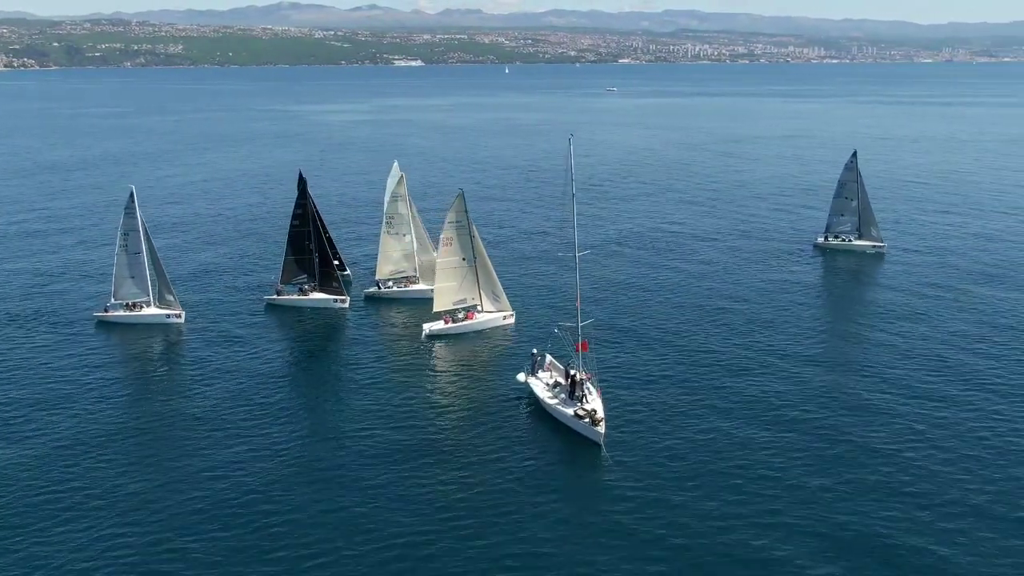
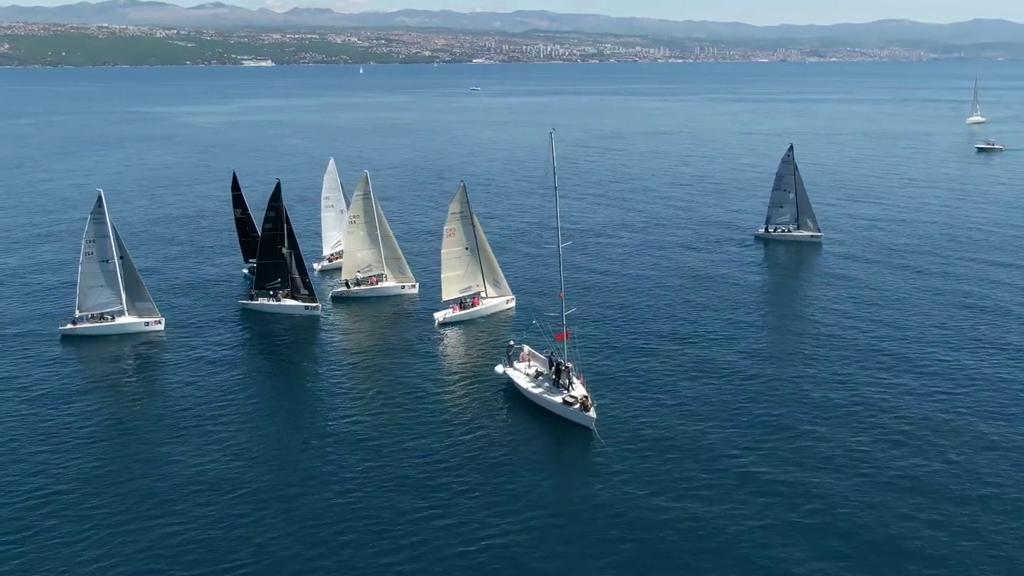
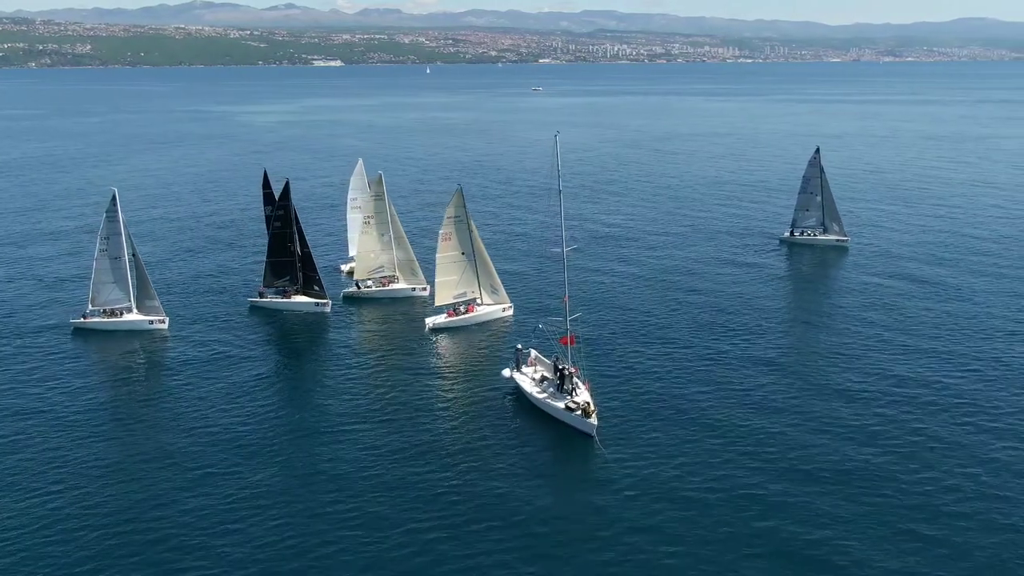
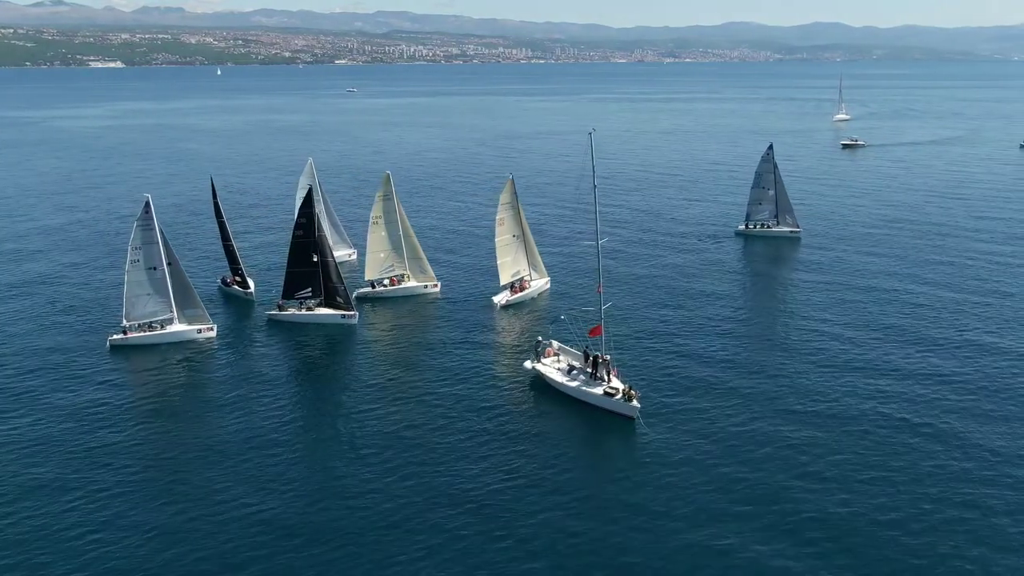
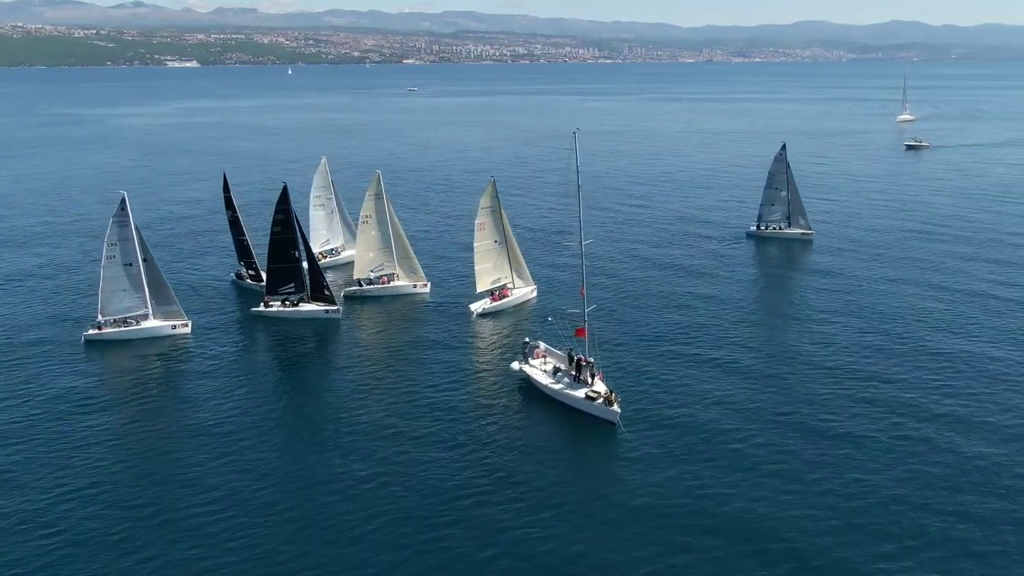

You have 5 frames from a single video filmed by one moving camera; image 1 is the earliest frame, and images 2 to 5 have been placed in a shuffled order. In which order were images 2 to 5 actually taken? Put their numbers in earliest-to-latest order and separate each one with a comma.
3, 2, 5, 4
